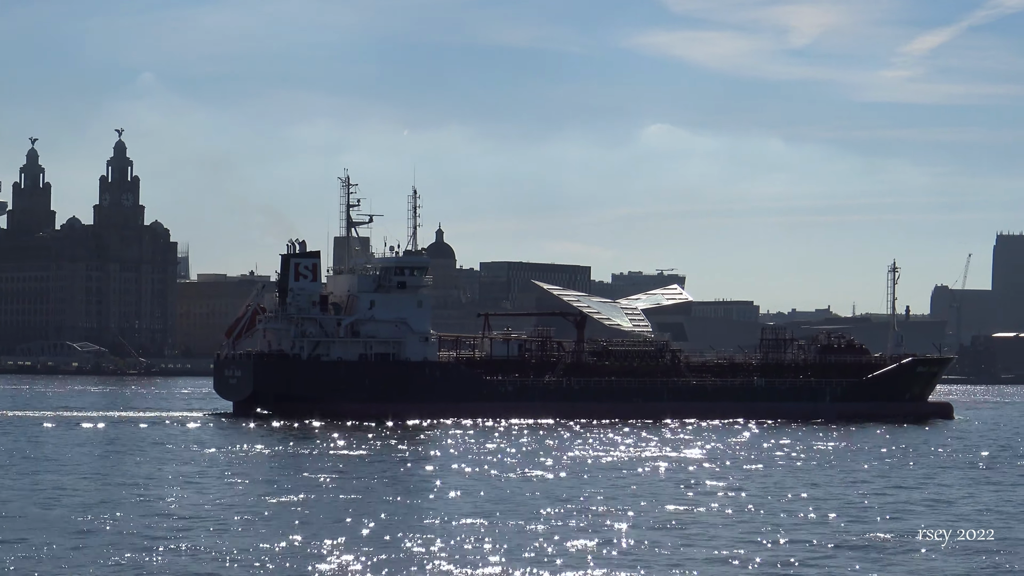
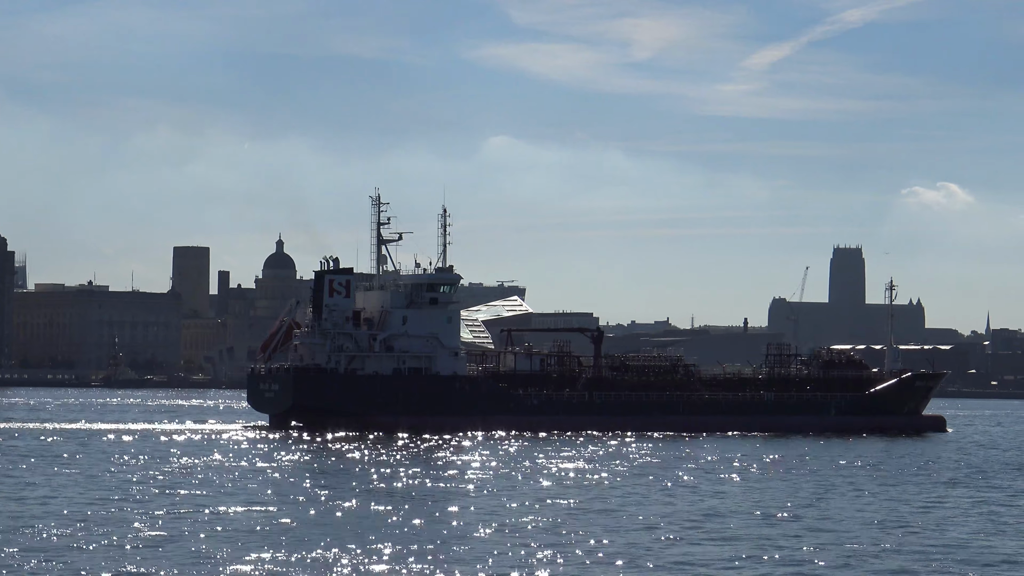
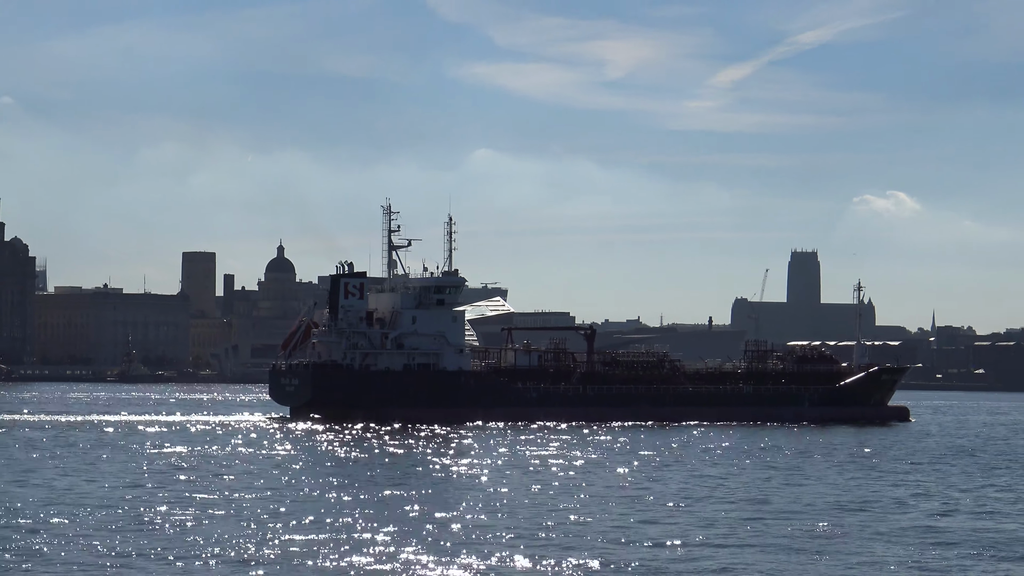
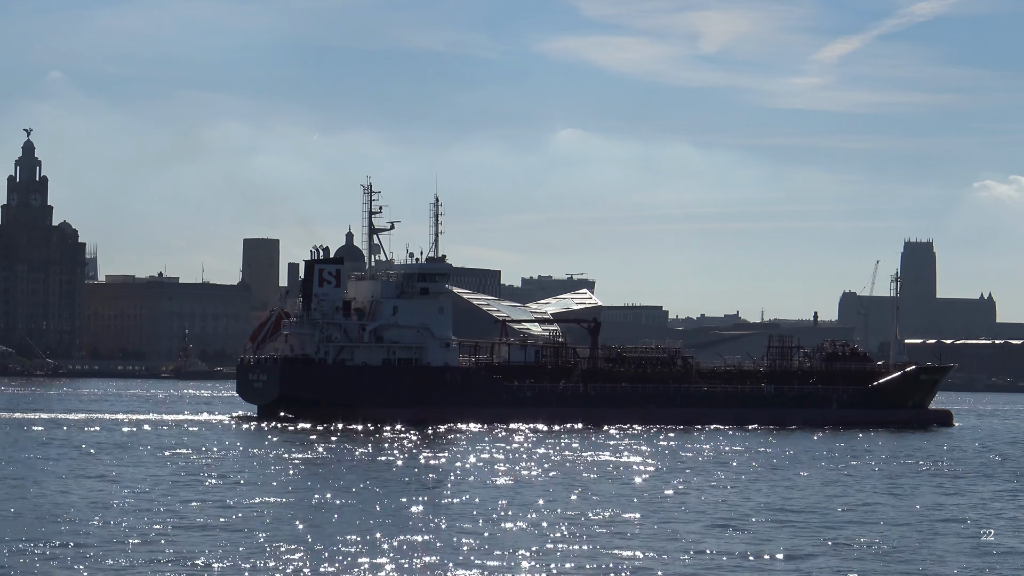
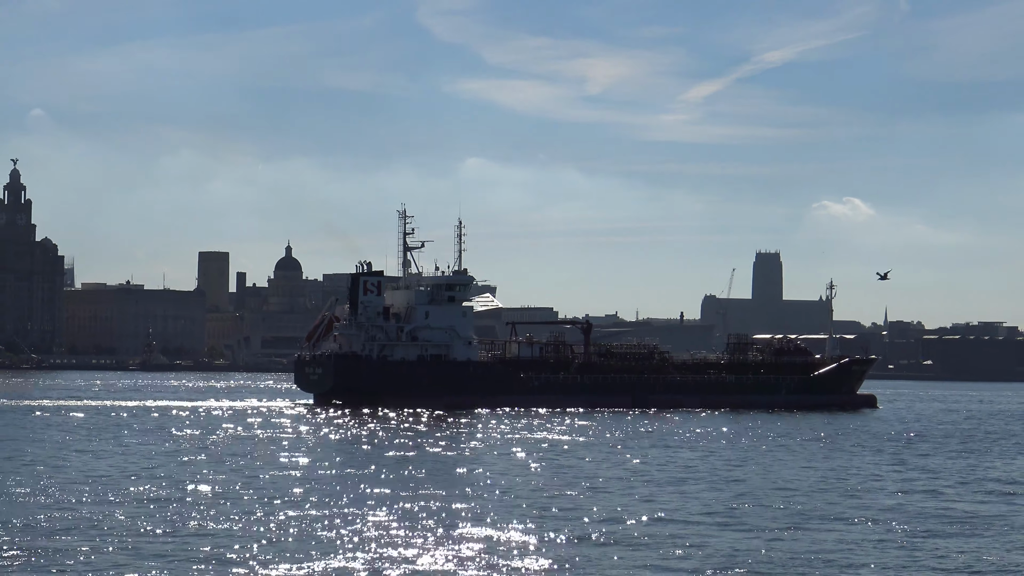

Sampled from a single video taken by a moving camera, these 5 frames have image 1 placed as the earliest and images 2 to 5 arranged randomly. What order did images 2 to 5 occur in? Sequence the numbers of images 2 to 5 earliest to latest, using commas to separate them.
4, 2, 3, 5
